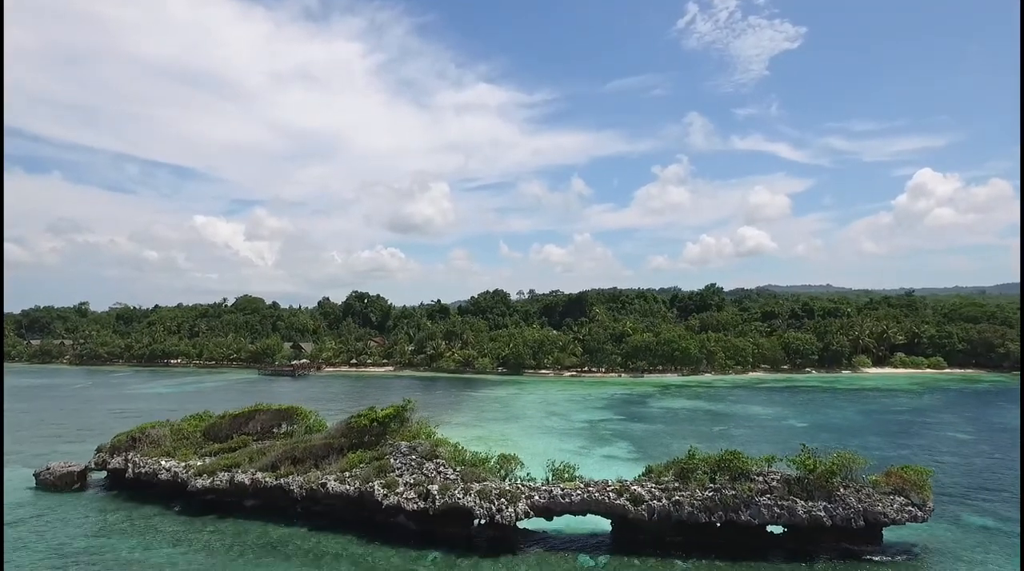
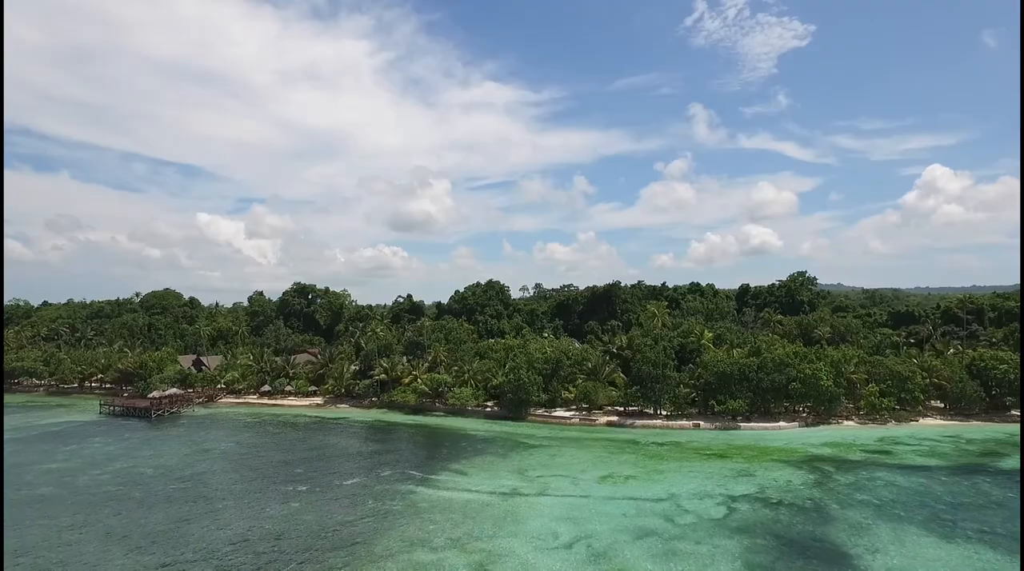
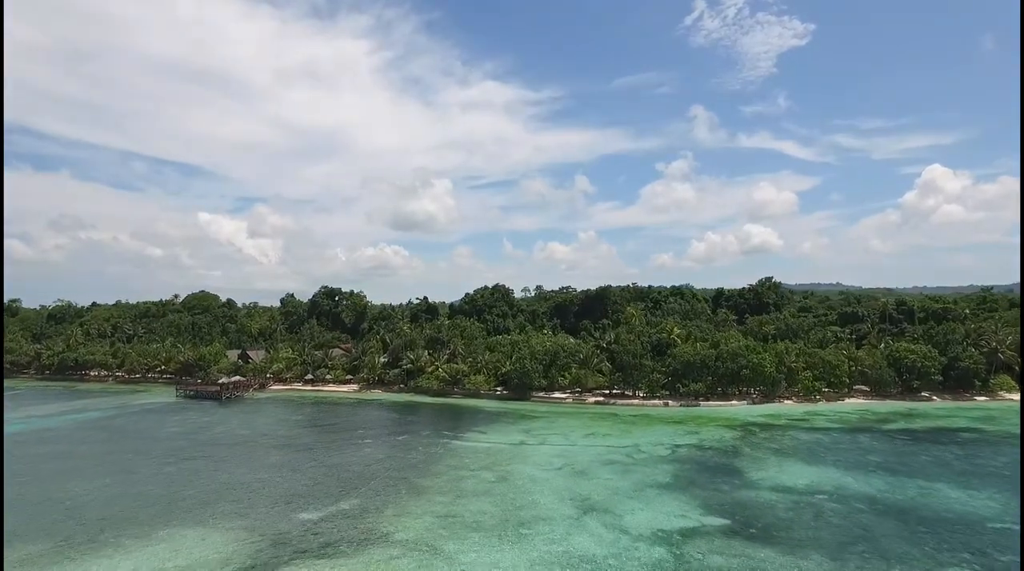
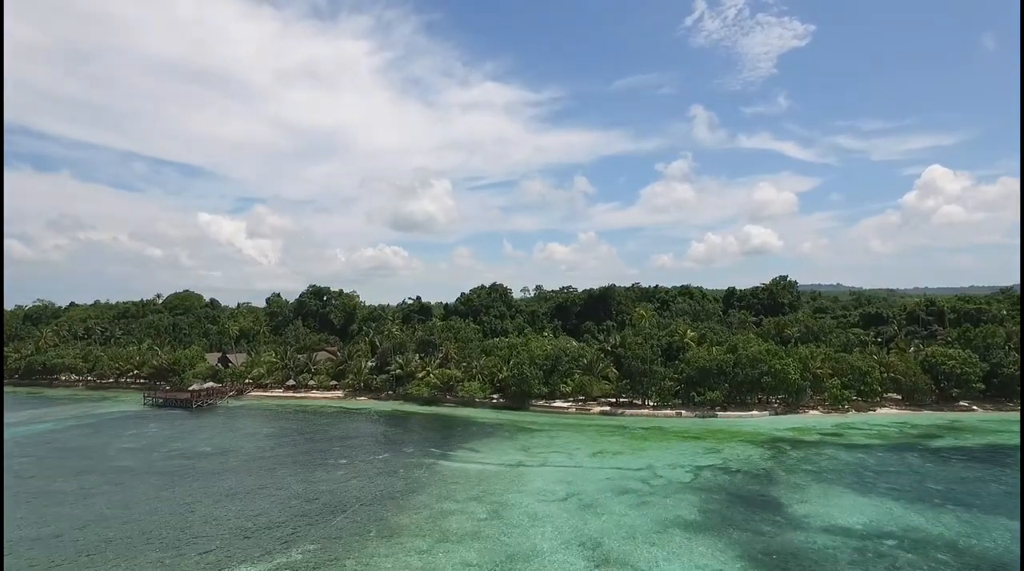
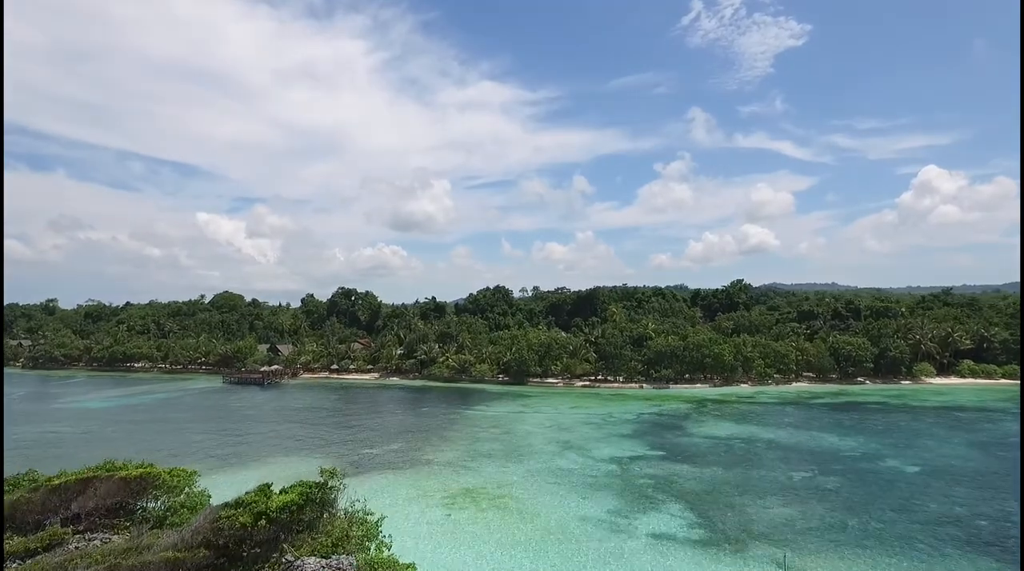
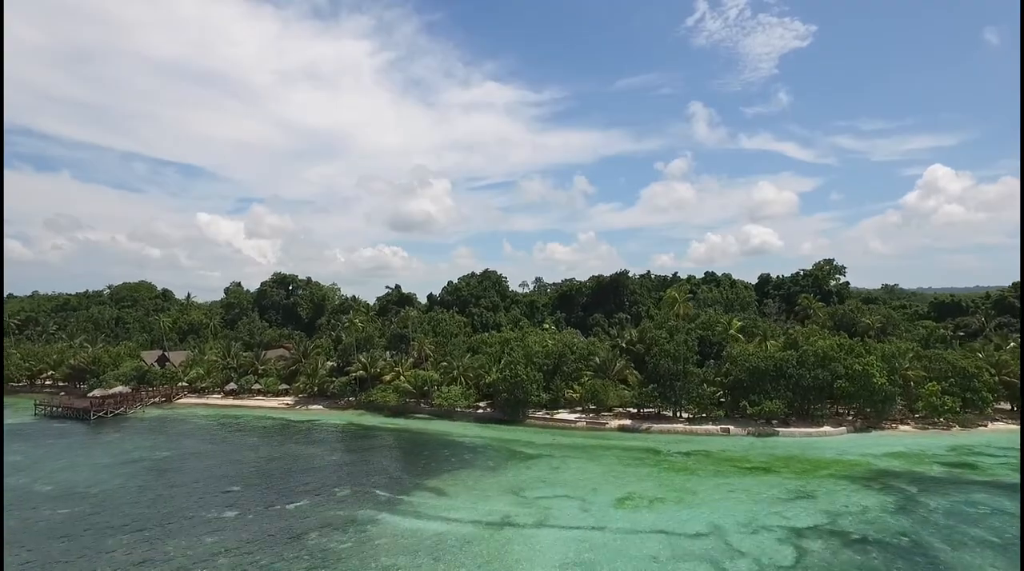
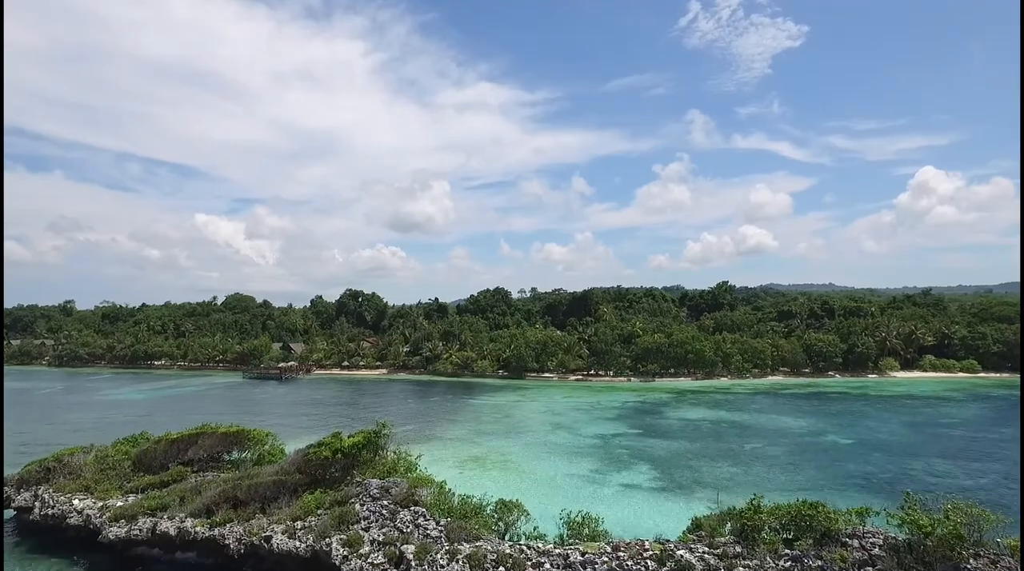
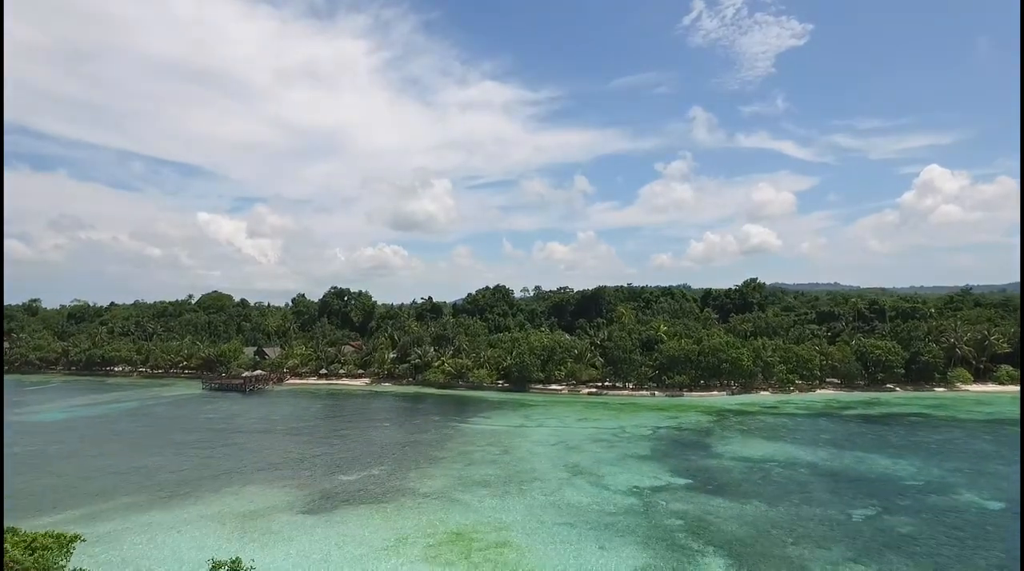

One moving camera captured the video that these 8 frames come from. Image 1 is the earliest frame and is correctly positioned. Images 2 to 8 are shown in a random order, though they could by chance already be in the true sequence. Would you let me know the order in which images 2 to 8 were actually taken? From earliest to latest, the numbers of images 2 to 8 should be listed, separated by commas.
7, 5, 8, 3, 4, 2, 6
